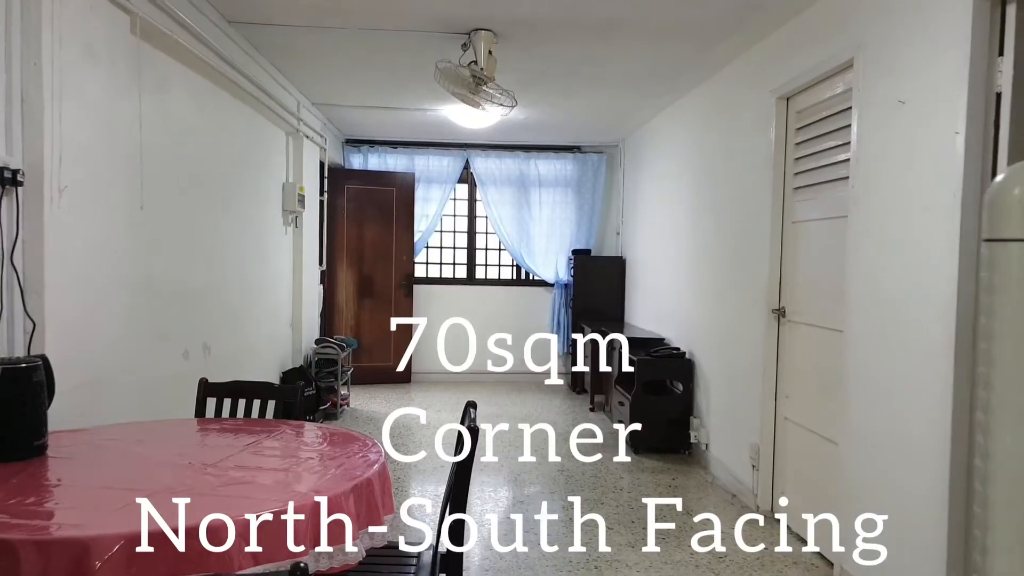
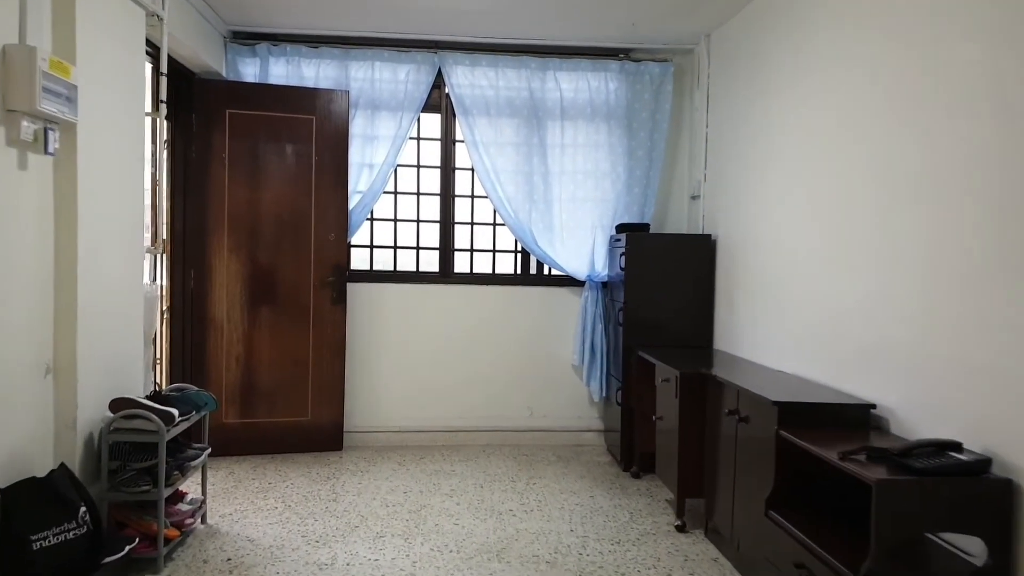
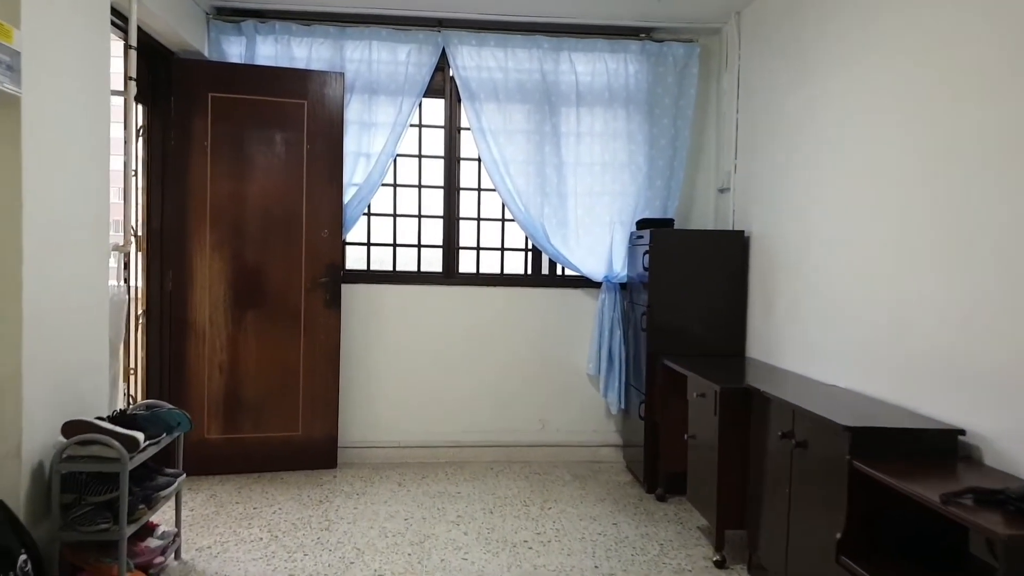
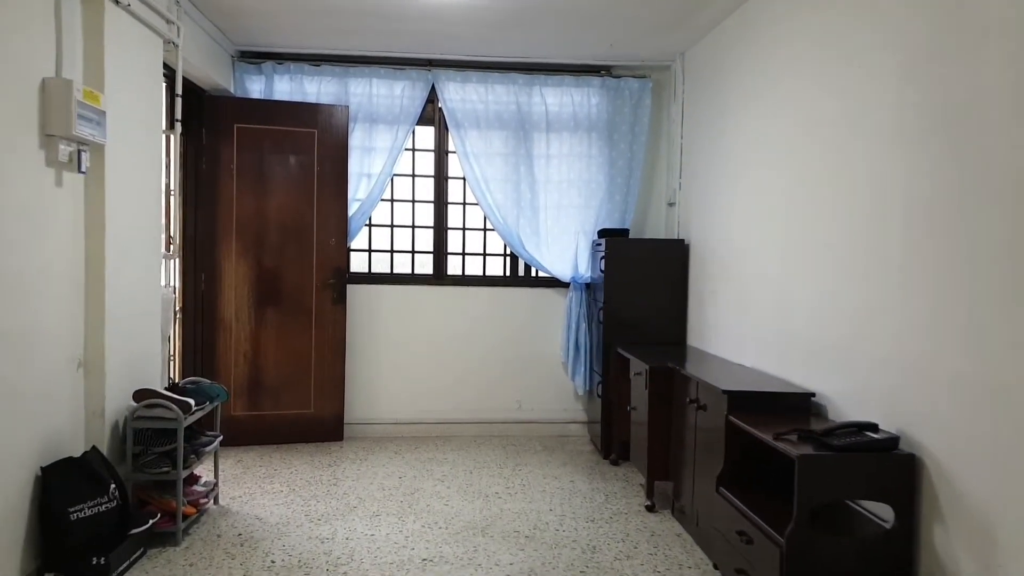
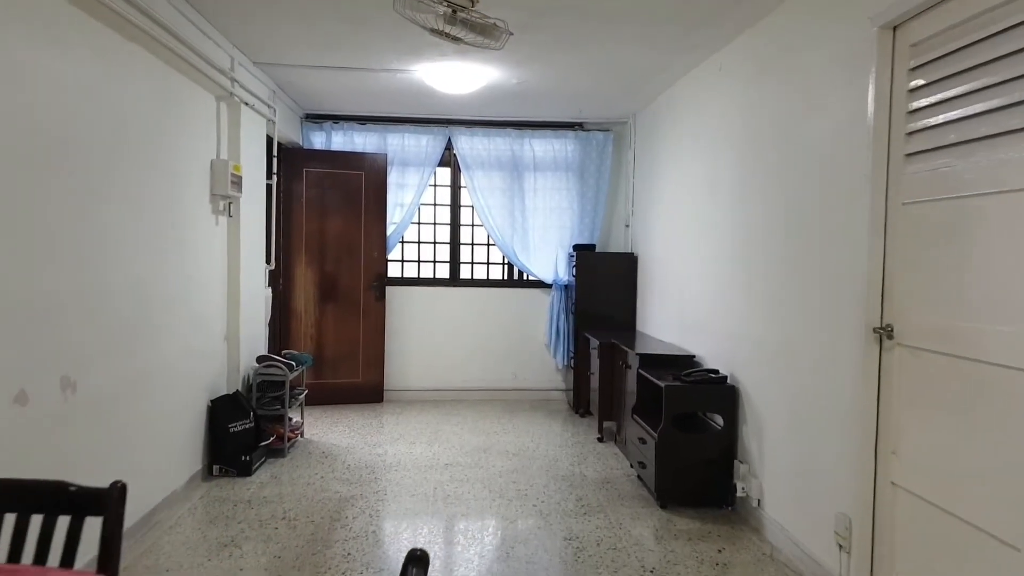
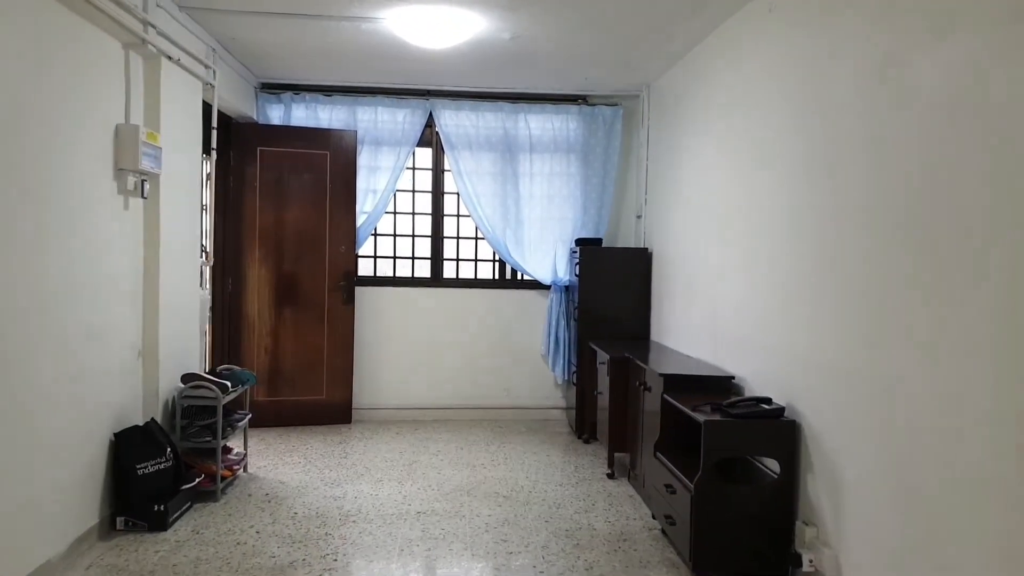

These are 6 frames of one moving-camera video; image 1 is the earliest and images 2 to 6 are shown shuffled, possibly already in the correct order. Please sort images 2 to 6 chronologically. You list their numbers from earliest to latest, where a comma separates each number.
5, 6, 4, 2, 3
